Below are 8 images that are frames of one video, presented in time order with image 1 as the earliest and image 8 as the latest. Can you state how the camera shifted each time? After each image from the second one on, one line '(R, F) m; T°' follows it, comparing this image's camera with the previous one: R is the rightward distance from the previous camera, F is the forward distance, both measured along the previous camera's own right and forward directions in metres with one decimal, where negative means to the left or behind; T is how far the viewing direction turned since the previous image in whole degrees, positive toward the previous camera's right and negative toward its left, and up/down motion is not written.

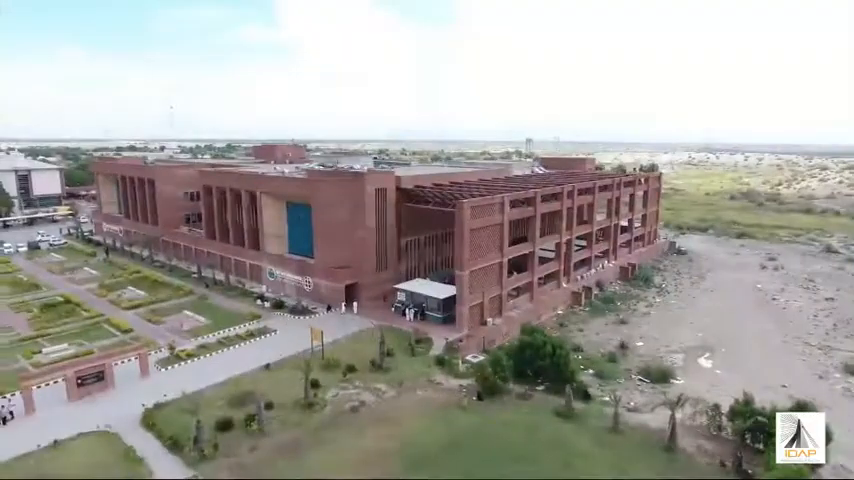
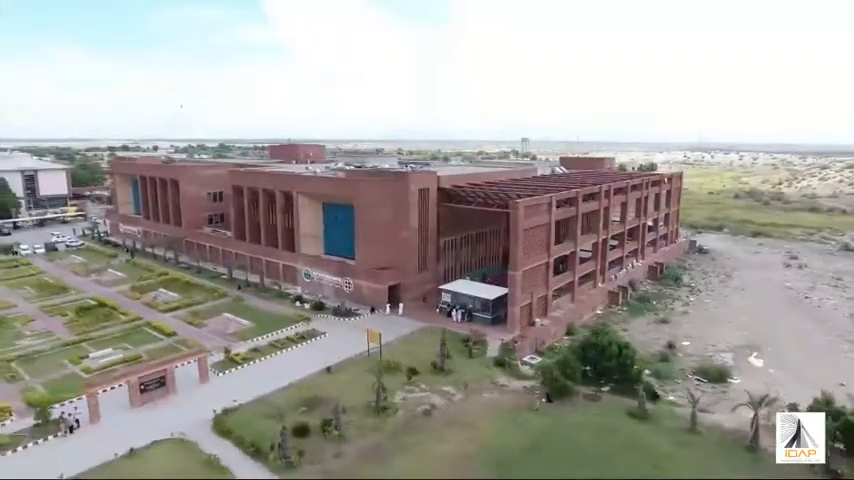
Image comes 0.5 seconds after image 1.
(-4.0, +0.4) m; +1°
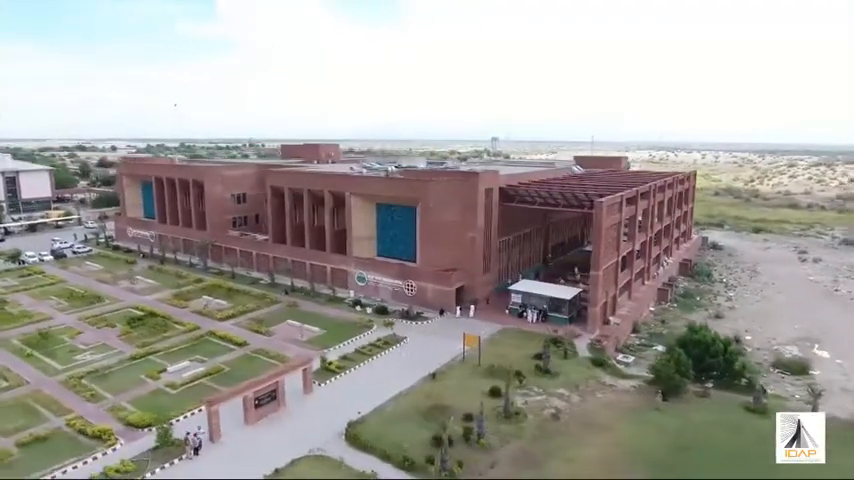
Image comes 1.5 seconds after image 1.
(-7.8, +1.0) m; +4°
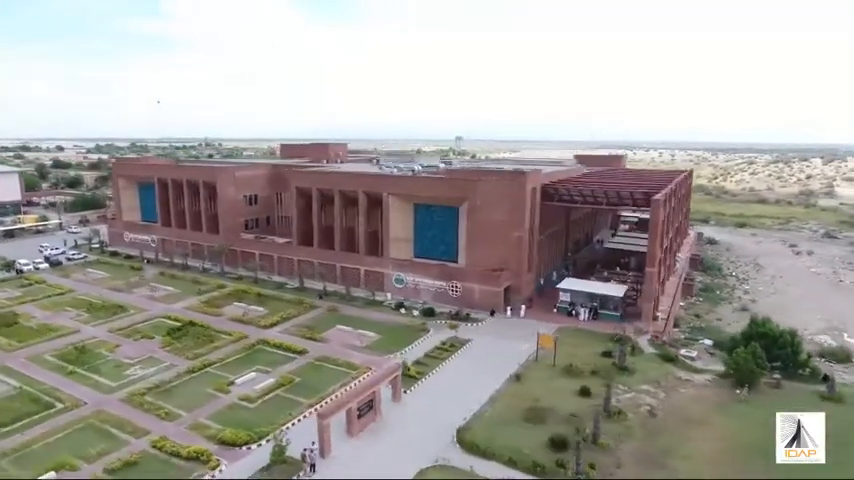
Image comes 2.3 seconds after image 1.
(-6.6, +0.9) m; +5°
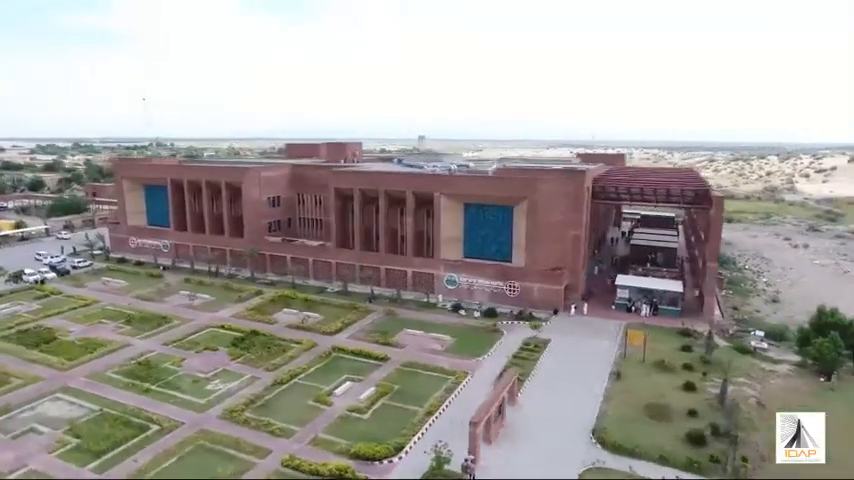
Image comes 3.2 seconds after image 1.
(-7.6, +1.0) m; +5°
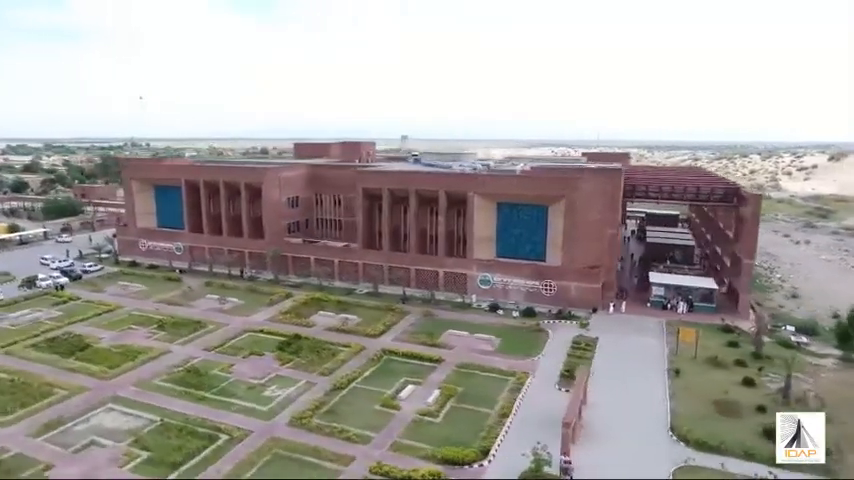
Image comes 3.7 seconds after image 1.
(-4.3, +0.5) m; +3°
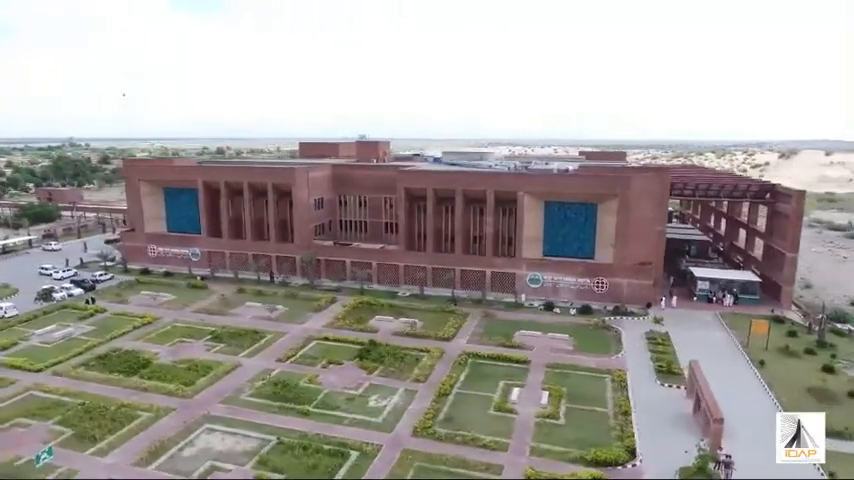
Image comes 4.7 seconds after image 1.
(-7.7, +1.0) m; +6°
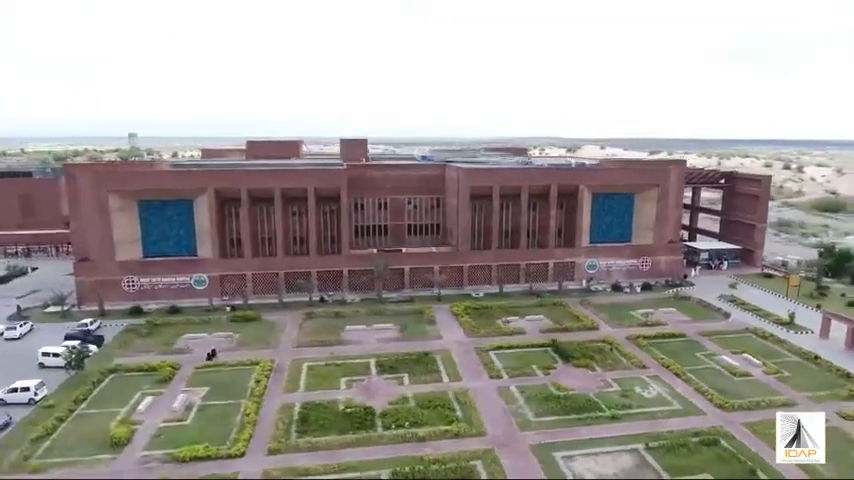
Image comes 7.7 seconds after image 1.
(-22.5, +6.4) m; +25°
